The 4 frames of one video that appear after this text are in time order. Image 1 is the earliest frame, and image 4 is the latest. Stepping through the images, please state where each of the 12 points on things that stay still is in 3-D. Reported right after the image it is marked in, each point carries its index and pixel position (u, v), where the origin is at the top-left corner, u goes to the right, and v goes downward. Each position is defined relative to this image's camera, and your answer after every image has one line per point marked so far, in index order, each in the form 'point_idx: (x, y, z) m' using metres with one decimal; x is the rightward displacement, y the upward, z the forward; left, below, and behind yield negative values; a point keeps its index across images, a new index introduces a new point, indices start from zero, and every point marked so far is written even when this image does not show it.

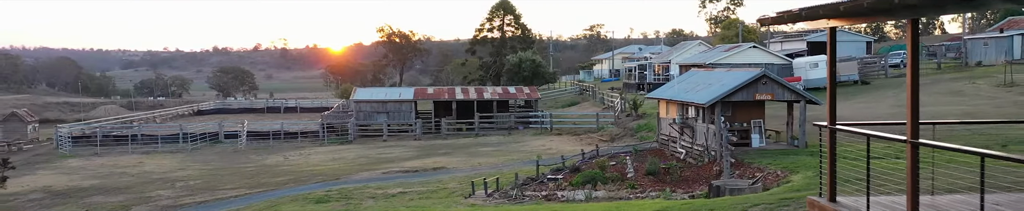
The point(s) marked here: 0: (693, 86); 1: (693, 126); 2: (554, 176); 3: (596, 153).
0: (+4.7, +0.5, +17.8) m
1: (+4.3, -0.5, +16.4) m
2: (+1.0, -1.6, +15.9) m
3: (+2.3, -1.3, +18.3) m
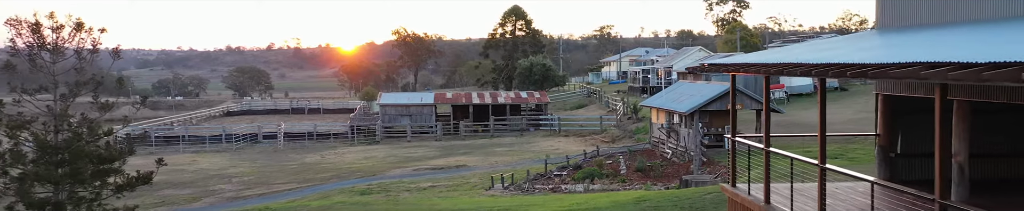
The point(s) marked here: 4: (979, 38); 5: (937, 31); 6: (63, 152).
0: (+5.0, +0.3, +20.8) m
1: (+4.6, -0.7, +19.4) m
2: (+1.3, -1.9, +19.0) m
3: (+2.6, -1.5, +21.4) m
4: (+4.2, +0.5, +6.1) m
5: (+4.9, +0.8, +7.7) m
6: (-7.4, -0.8, +11.3) m
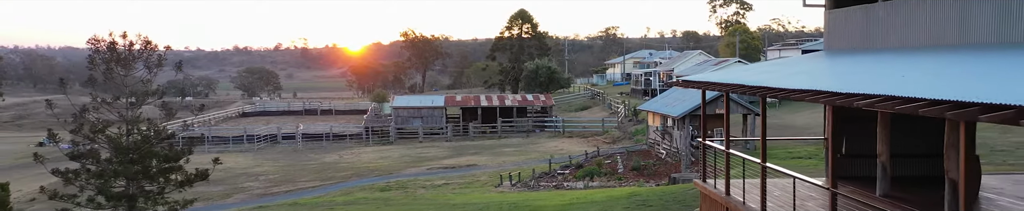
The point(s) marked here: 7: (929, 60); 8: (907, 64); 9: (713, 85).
0: (+5.3, +0.1, +22.6) m
1: (+4.9, -0.8, +21.2) m
2: (+1.5, -2.0, +20.8) m
3: (+2.9, -1.6, +23.2) m
4: (+4.3, +0.4, +7.8) m
5: (+5.0, +0.6, +9.5) m
6: (-7.3, -0.9, +13.2) m
7: (+4.8, +0.5, +7.7) m
8: (+4.6, +0.5, +8.1) m
9: (+2.7, +0.3, +9.3) m
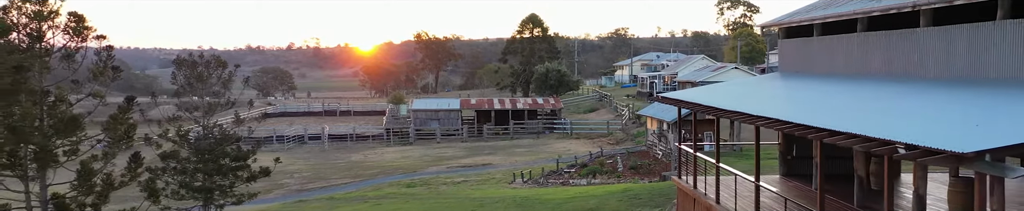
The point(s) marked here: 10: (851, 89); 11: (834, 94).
0: (+5.7, -0.1, +25.1) m
1: (+5.3, -1.0, +23.7) m
2: (+1.9, -2.2, +23.3) m
3: (+3.3, -1.8, +25.7) m
4: (+4.5, +0.2, +10.3) m
5: (+5.2, +0.4, +12.0) m
6: (-7.0, -1.1, +15.9) m
7: (+5.0, +0.3, +10.2) m
8: (+4.8, +0.3, +10.5) m
9: (+3.0, +0.1, +11.9) m
10: (+5.0, +0.3, +10.3) m
11: (+4.7, +0.2, +10.3) m
